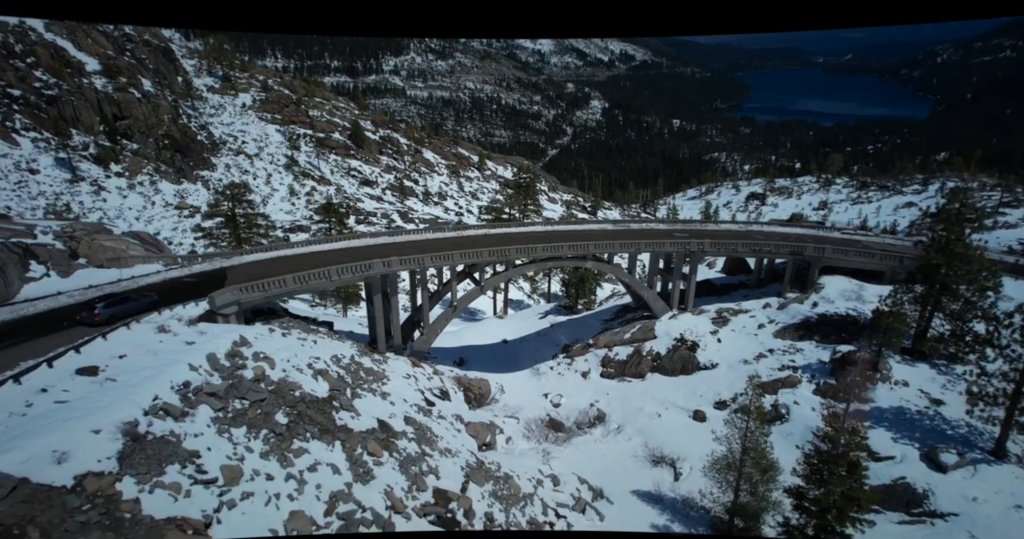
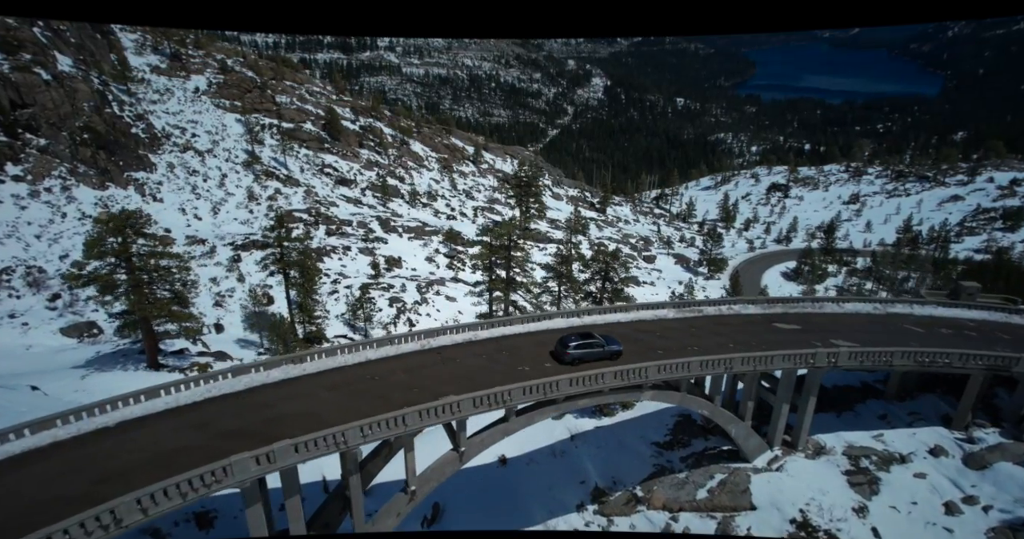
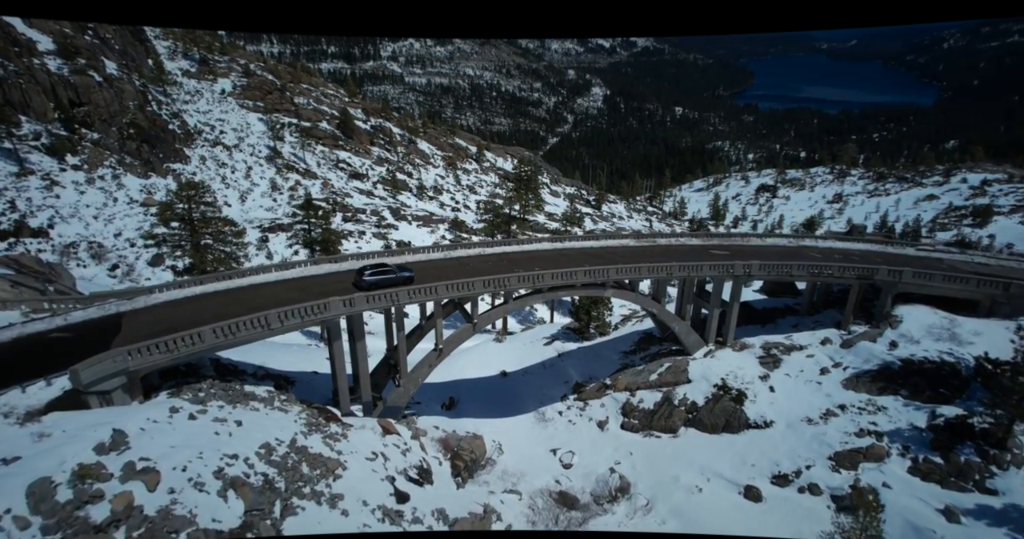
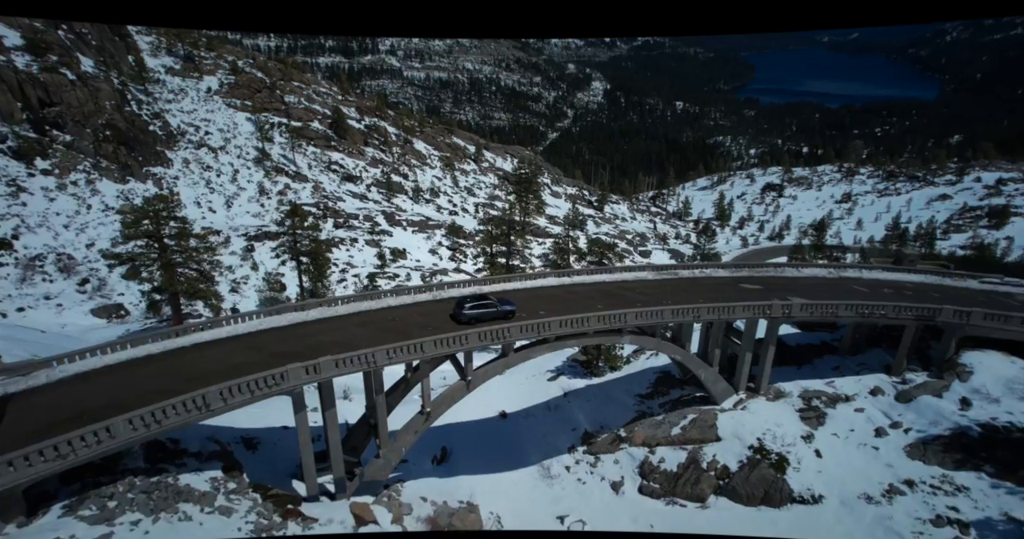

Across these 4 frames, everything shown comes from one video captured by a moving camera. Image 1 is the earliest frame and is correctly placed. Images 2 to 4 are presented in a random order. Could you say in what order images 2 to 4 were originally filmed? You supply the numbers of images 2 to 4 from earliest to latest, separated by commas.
3, 4, 2
